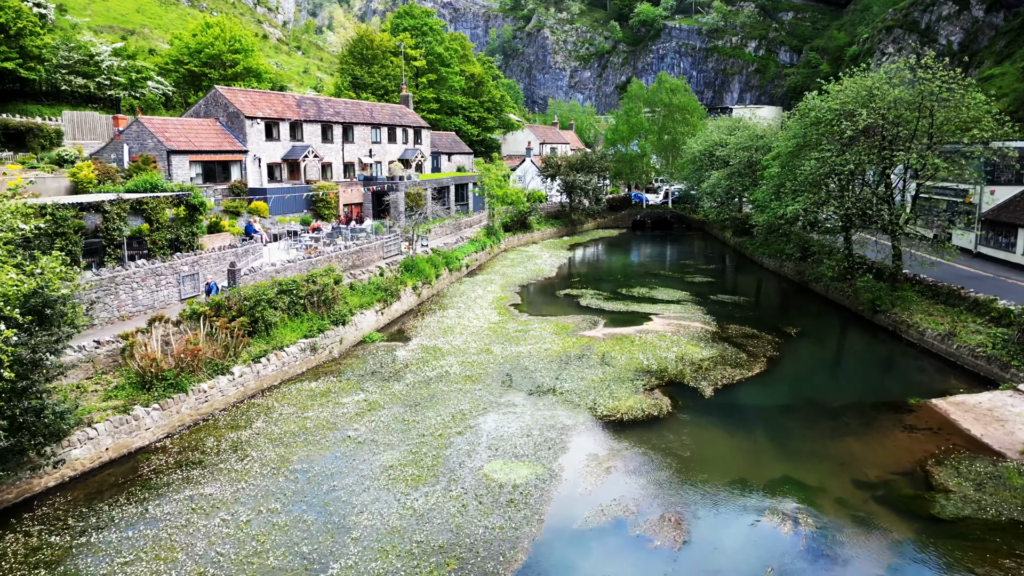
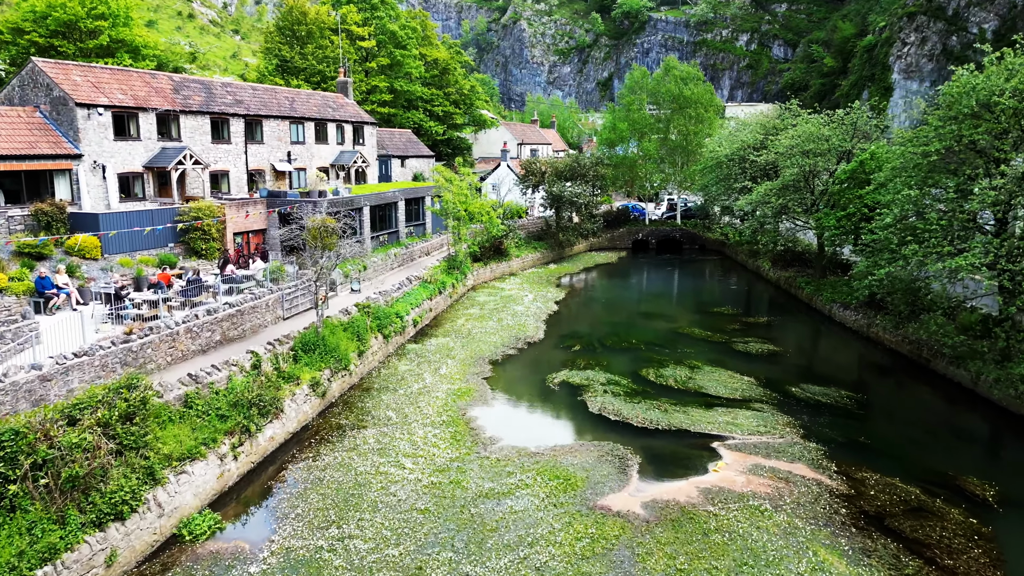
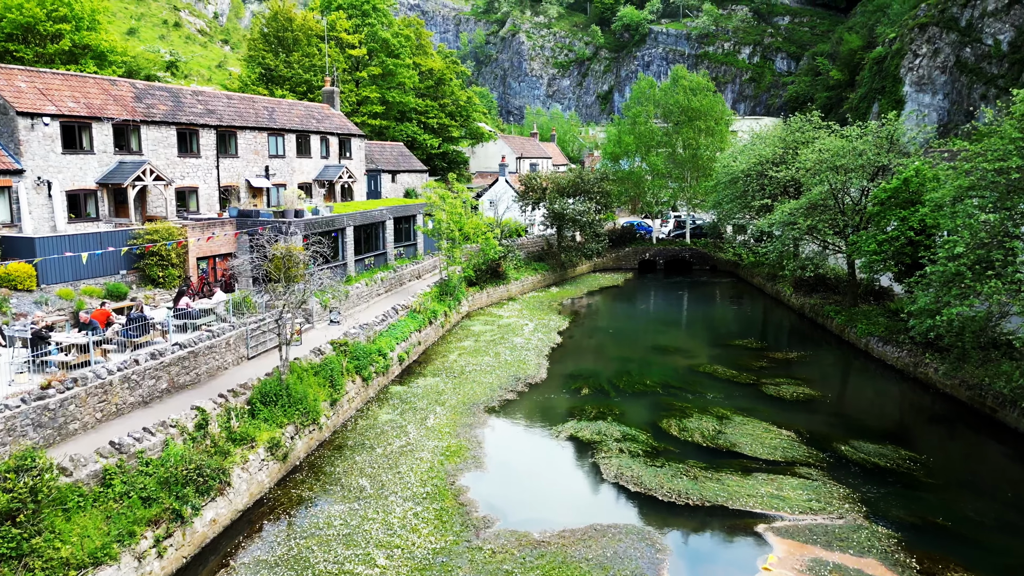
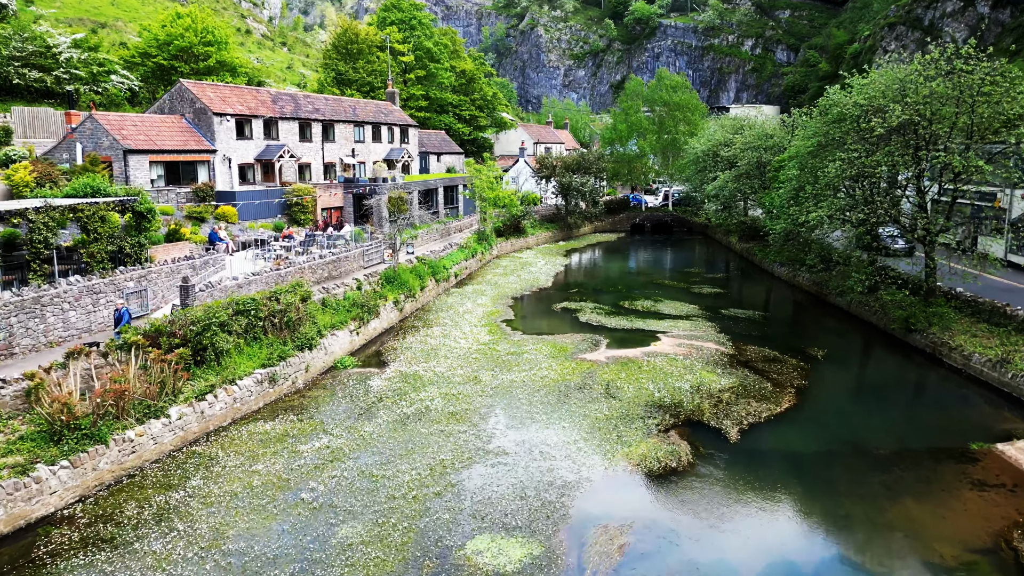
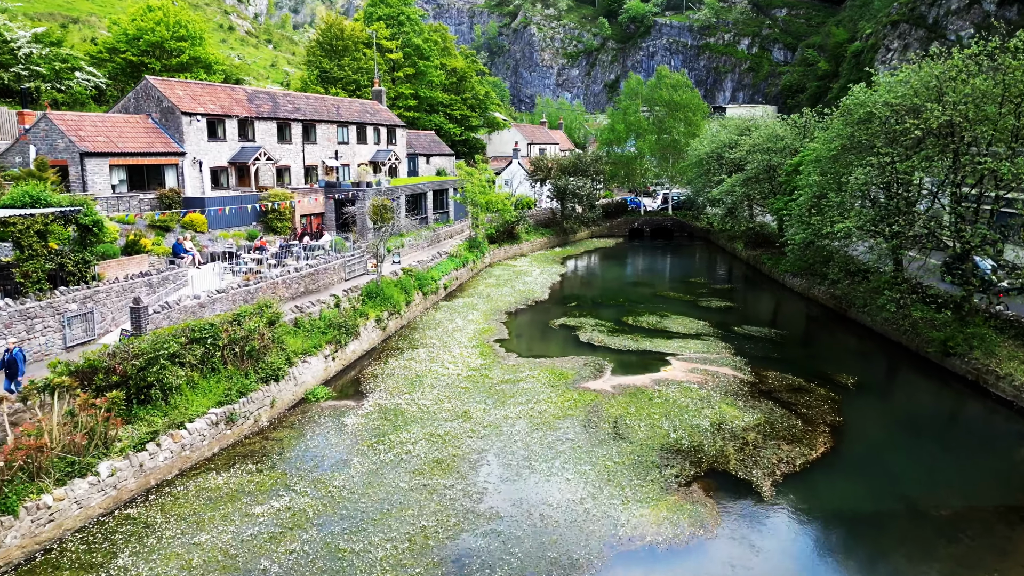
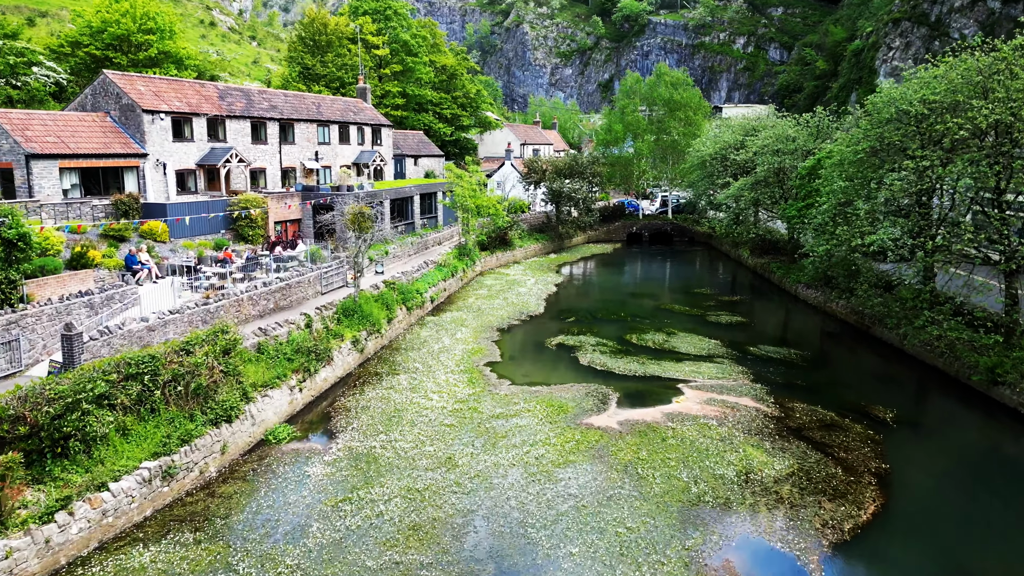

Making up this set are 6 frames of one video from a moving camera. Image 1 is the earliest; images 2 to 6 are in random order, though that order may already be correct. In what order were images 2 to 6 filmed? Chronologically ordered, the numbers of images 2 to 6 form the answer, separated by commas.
4, 5, 6, 2, 3
